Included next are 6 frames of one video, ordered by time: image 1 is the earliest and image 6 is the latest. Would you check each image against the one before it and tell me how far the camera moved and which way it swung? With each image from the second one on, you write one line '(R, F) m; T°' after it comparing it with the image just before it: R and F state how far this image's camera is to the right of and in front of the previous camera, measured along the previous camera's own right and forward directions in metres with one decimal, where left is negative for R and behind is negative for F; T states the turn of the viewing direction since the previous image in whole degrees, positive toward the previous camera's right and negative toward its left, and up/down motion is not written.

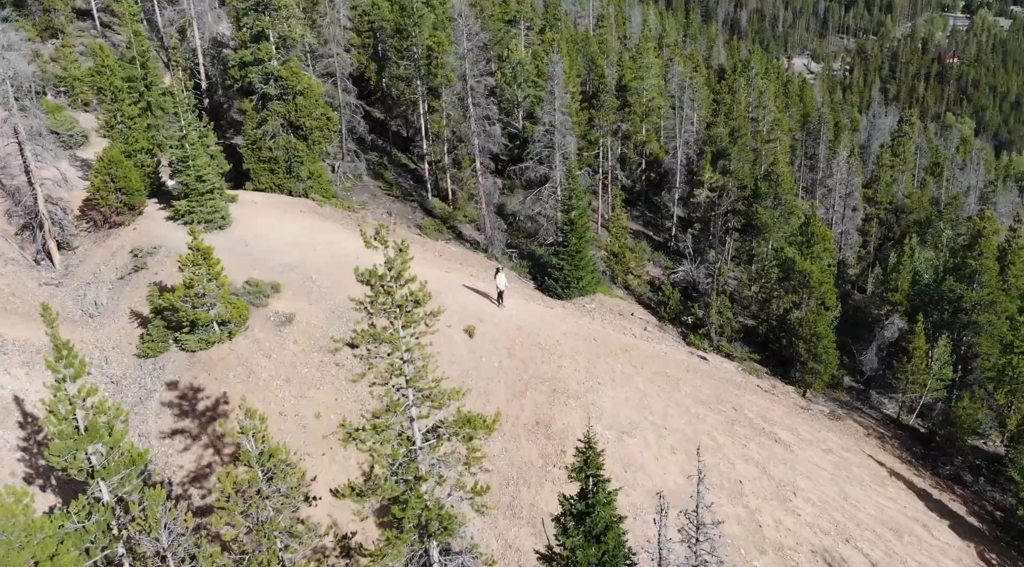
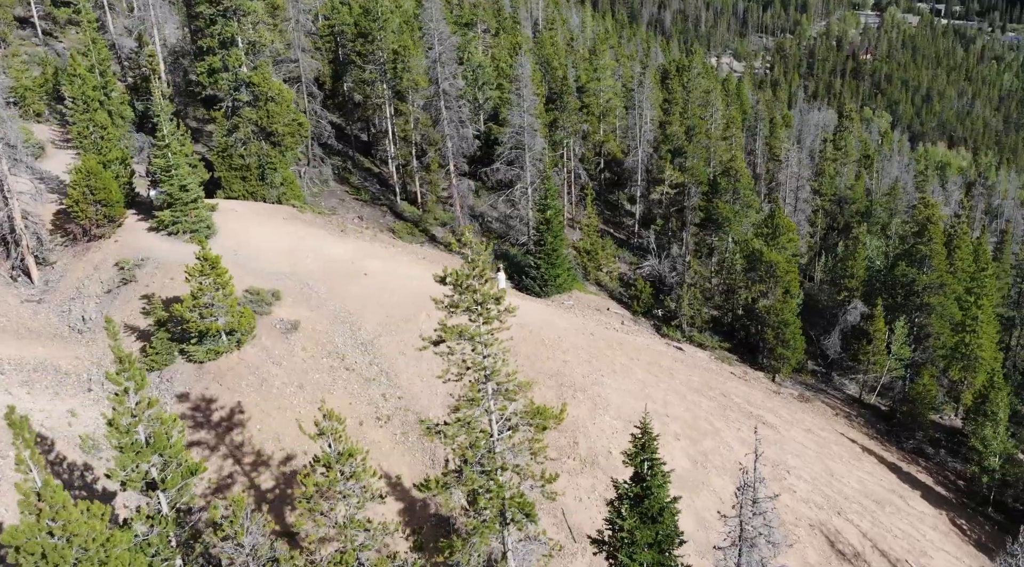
(-2.7, -0.5) m; +5°
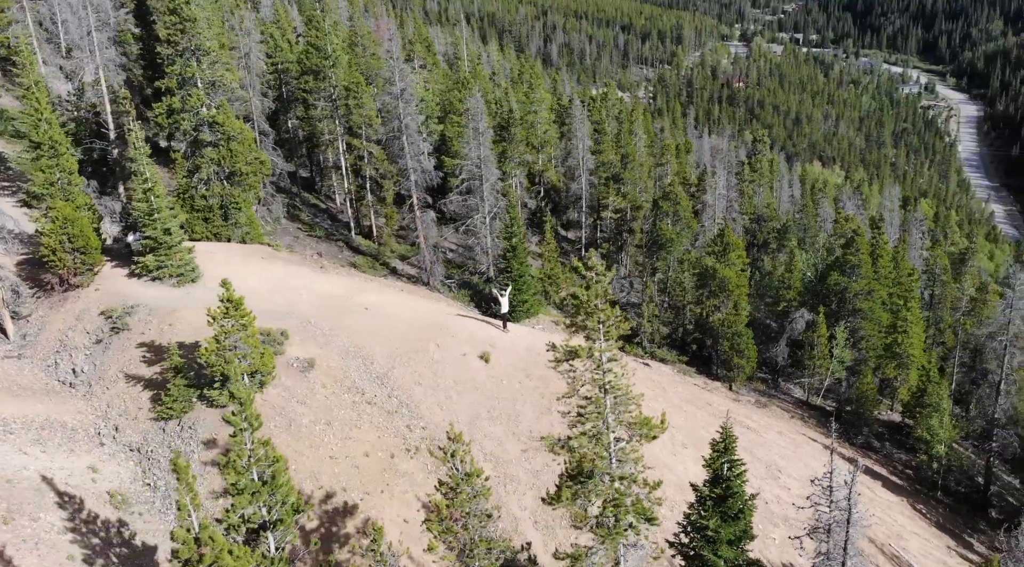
(-4.6, -0.7) m; +8°
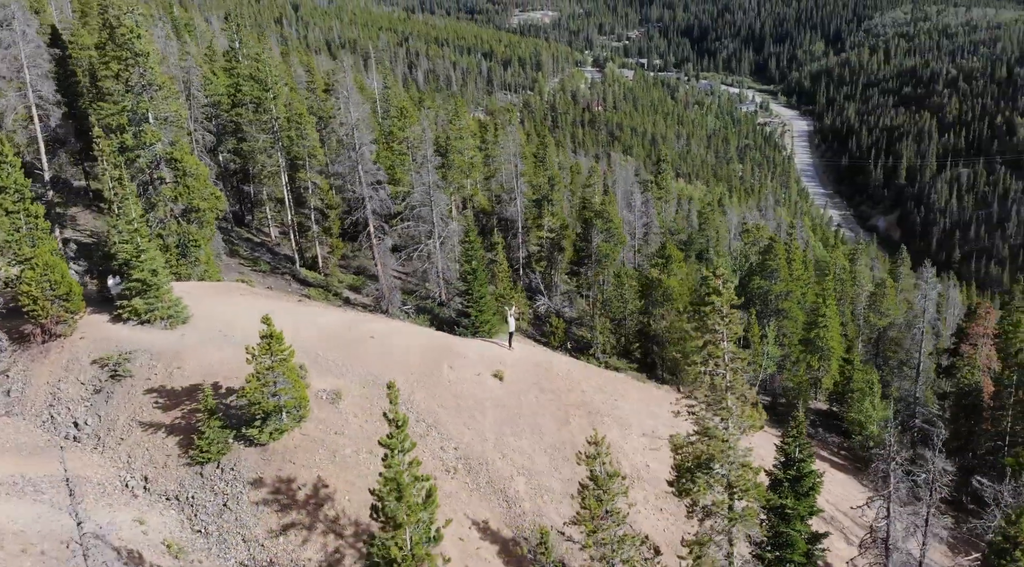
(-5.9, -0.7) m; +10°
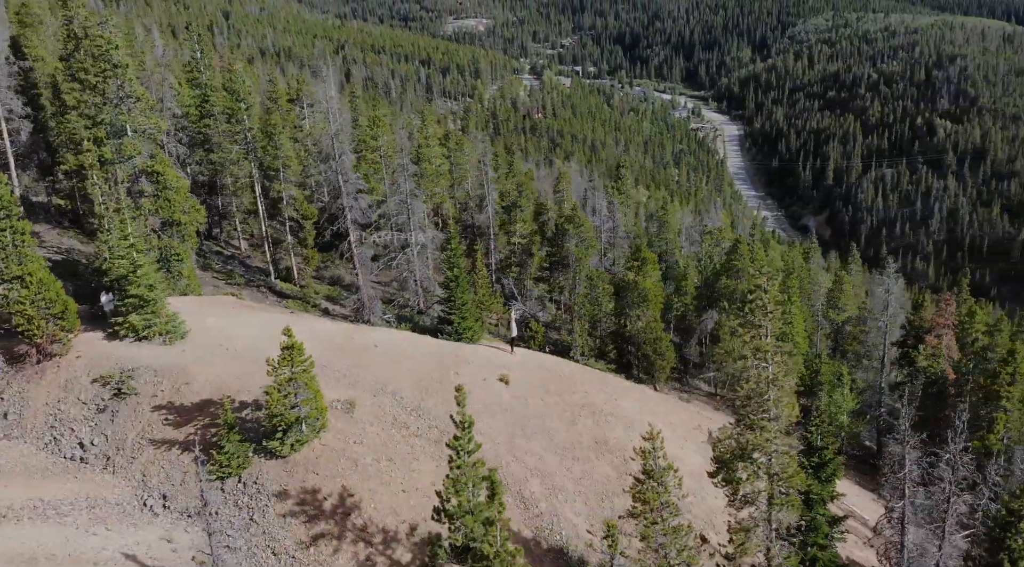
(-2.7, -0.4) m; +4°
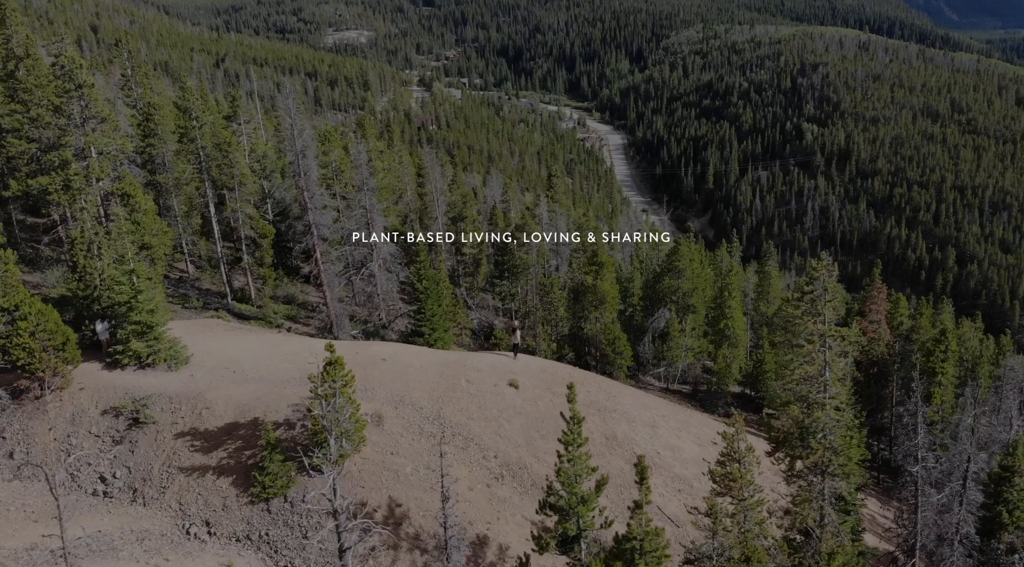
(-4.9, -0.7) m; +8°
